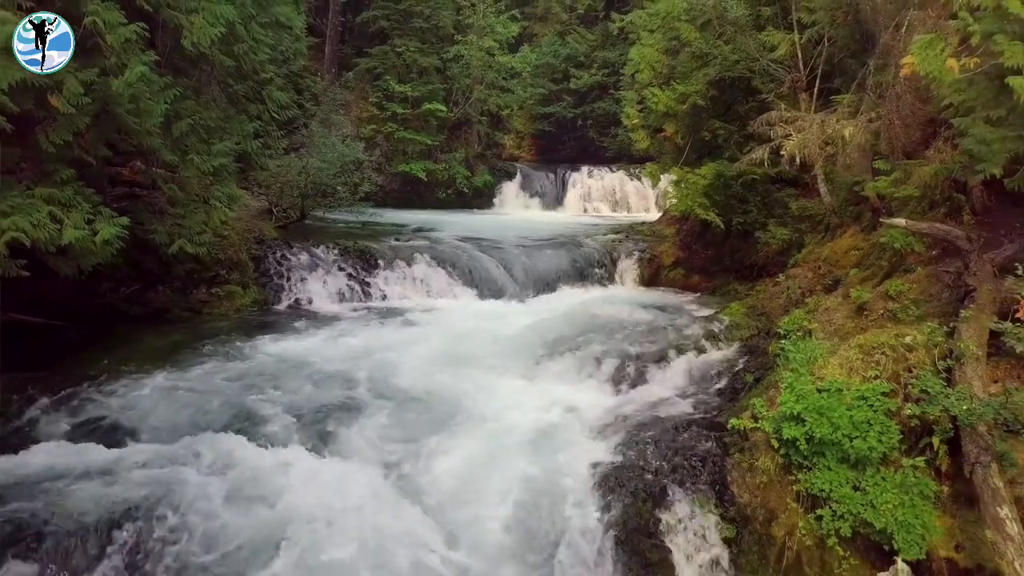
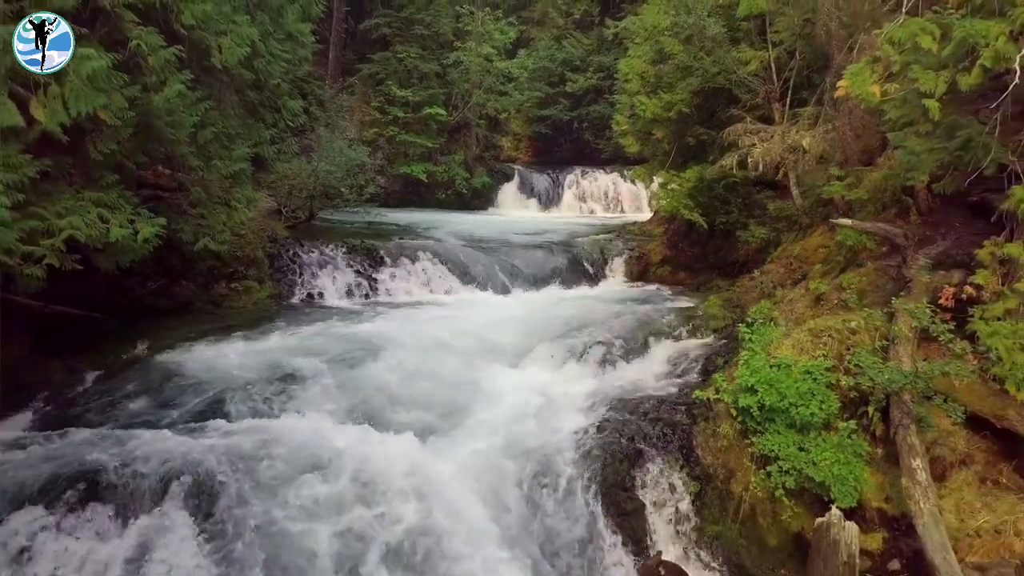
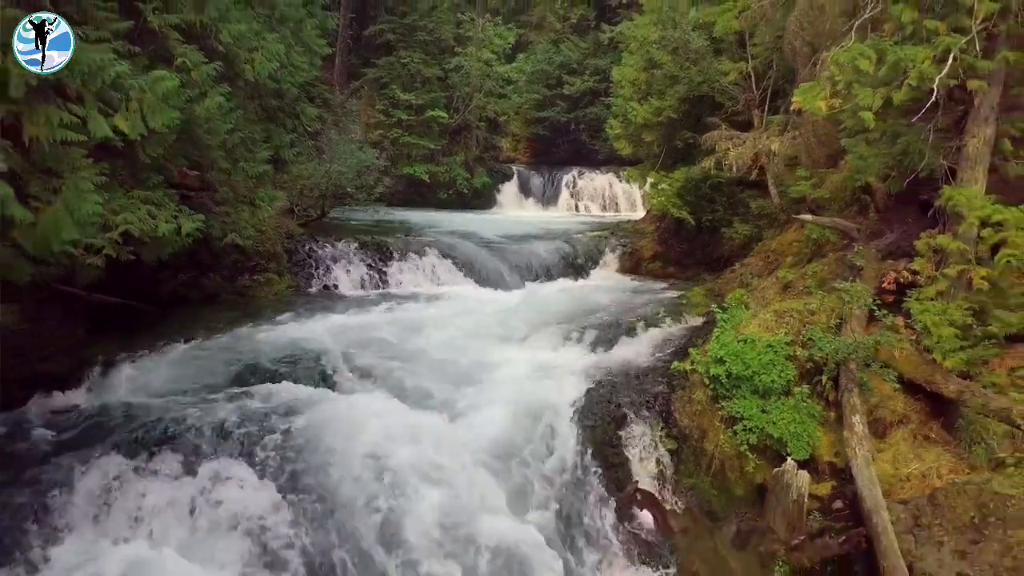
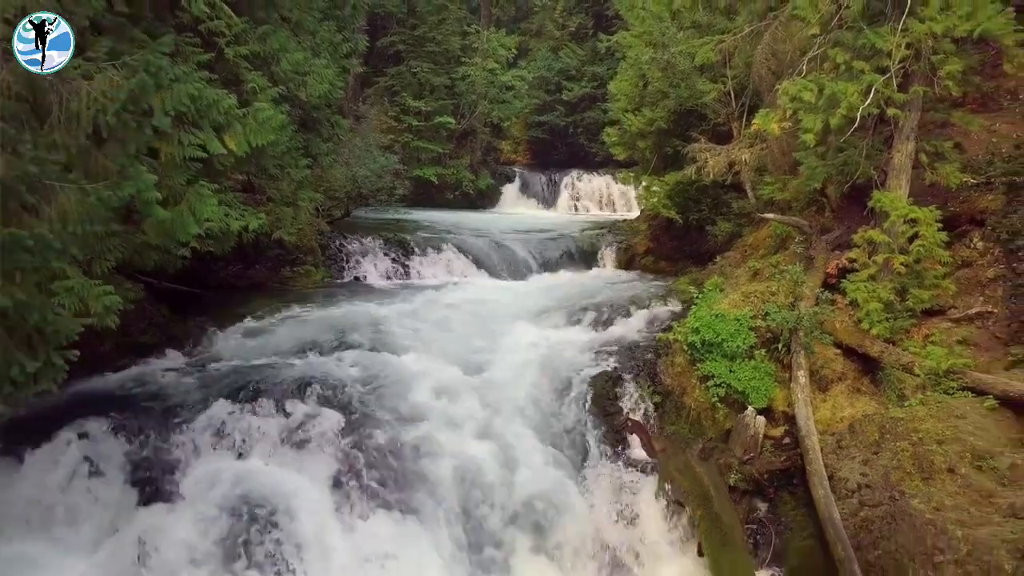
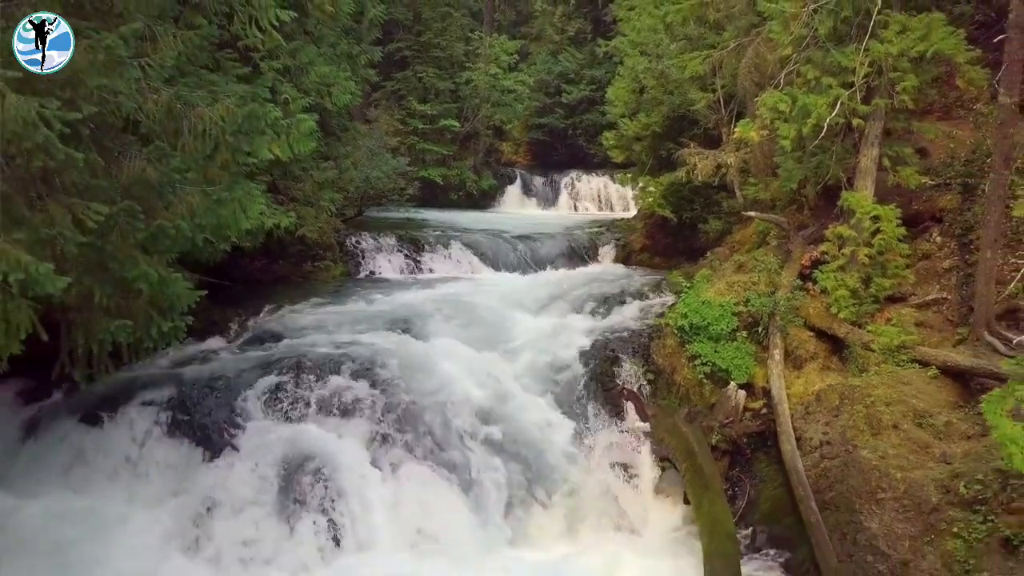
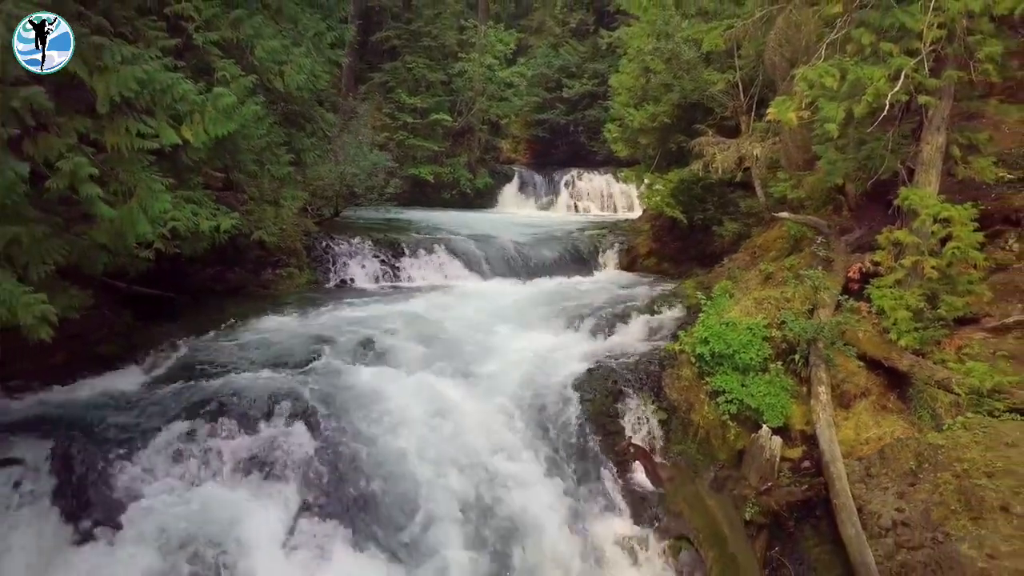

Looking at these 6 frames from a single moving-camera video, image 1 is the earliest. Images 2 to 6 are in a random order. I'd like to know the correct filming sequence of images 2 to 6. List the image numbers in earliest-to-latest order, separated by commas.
2, 3, 6, 4, 5
